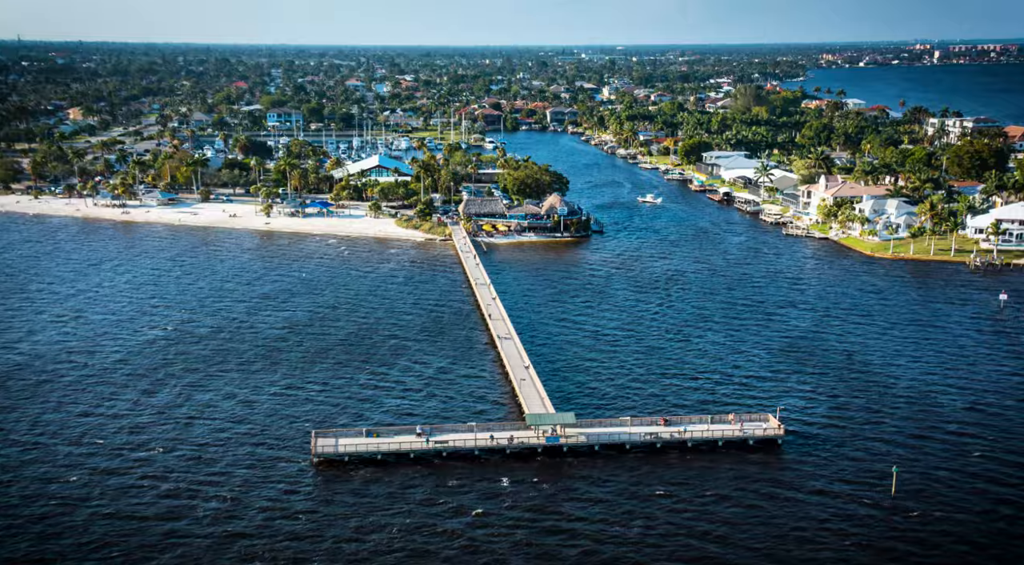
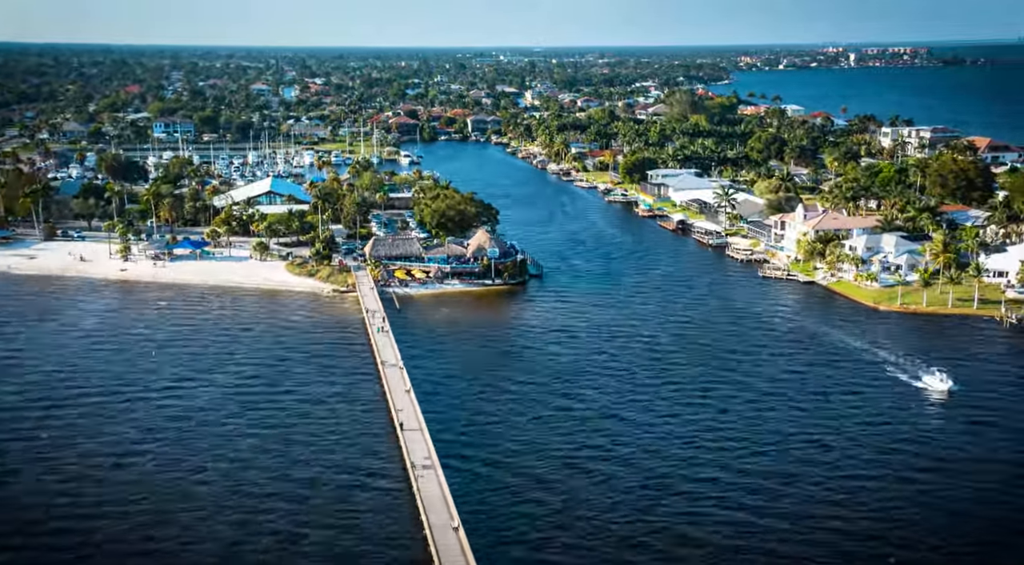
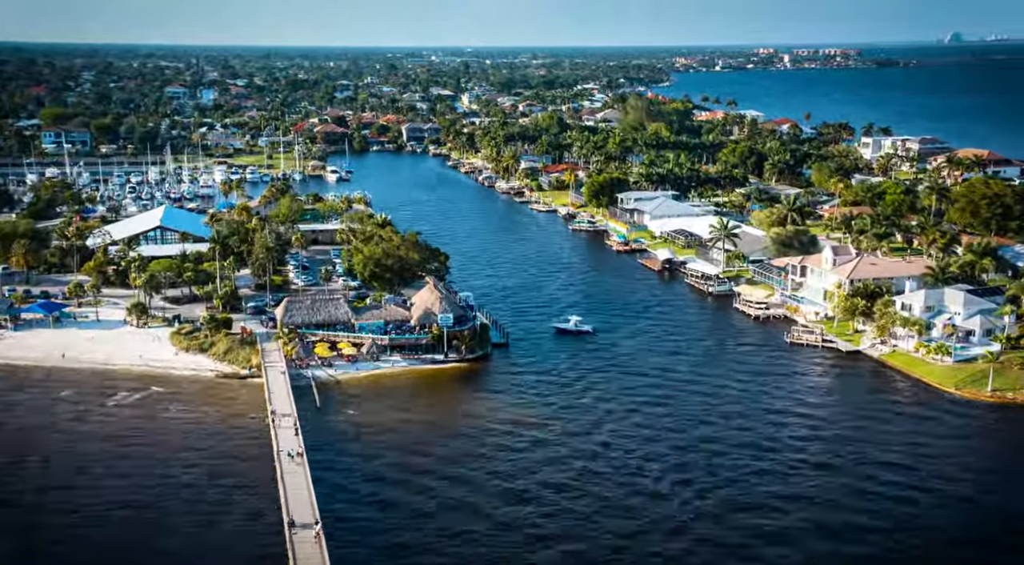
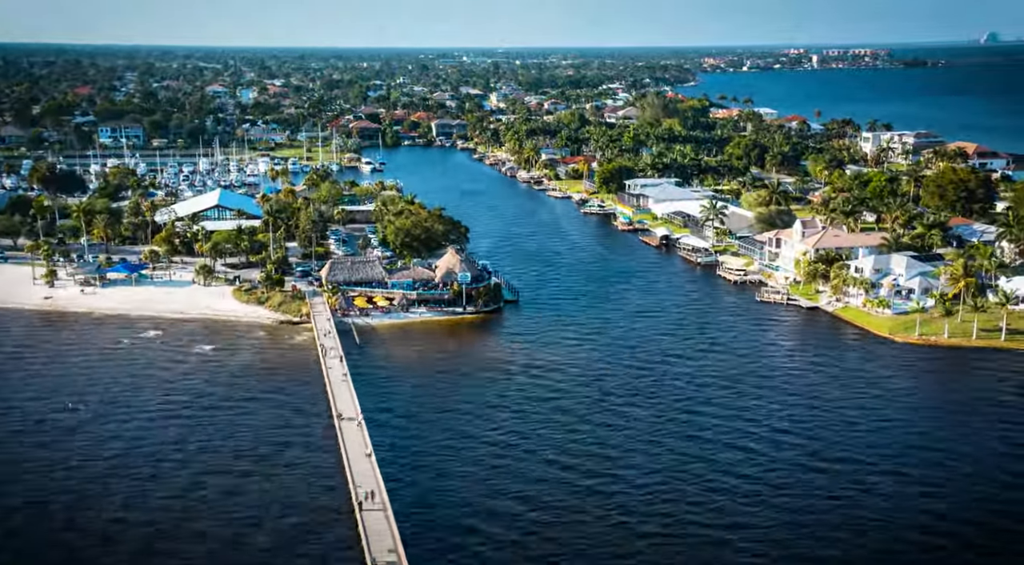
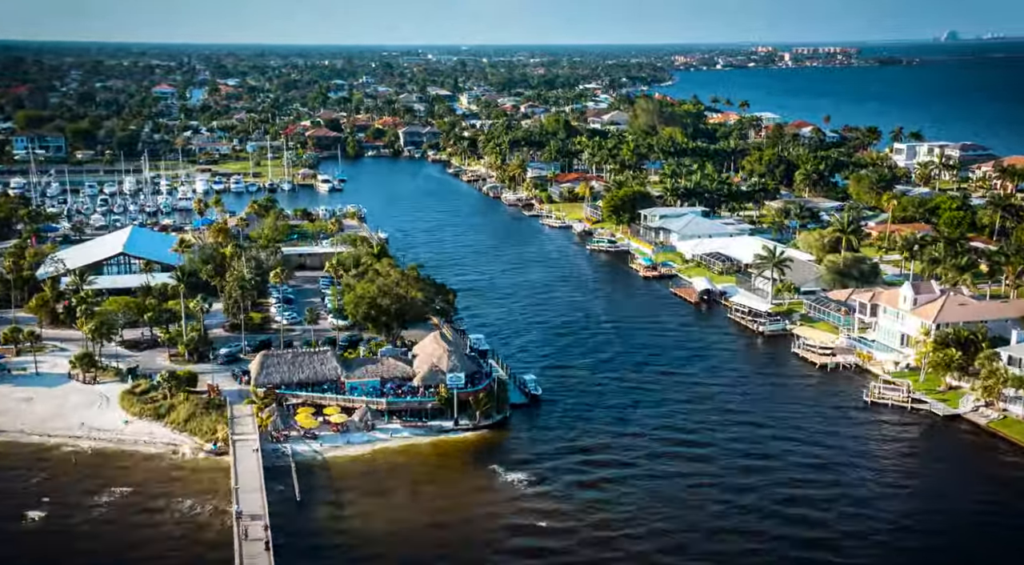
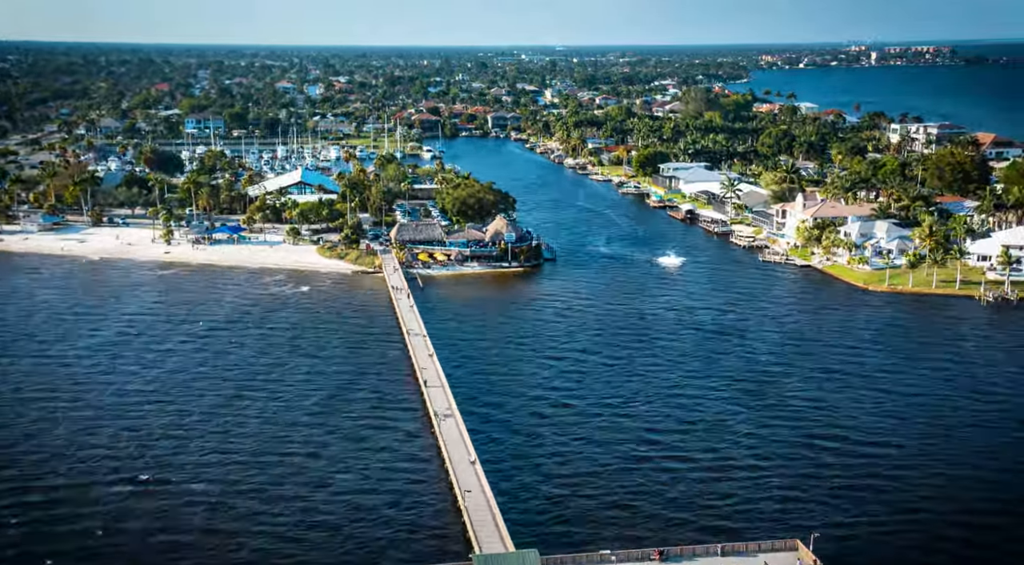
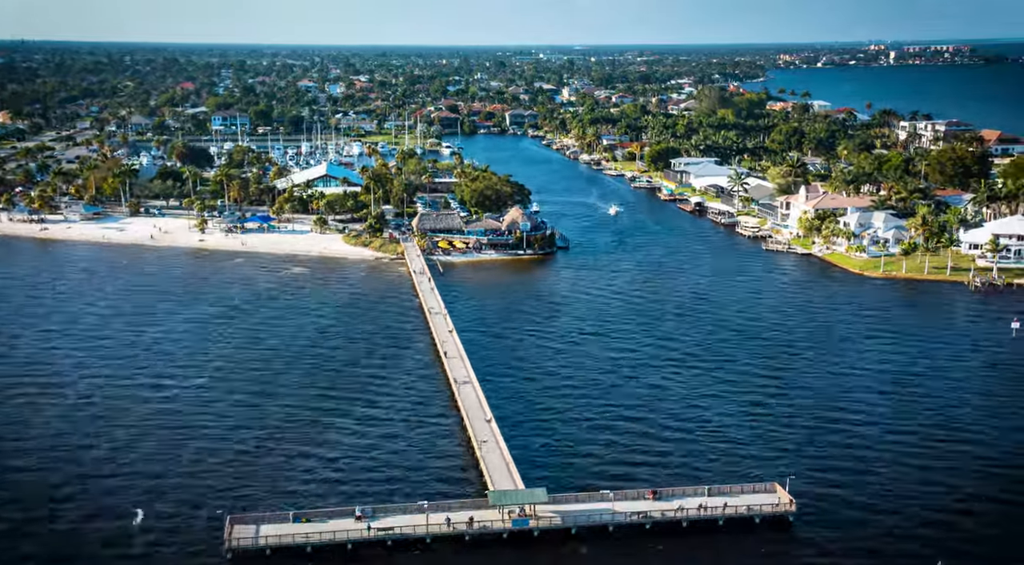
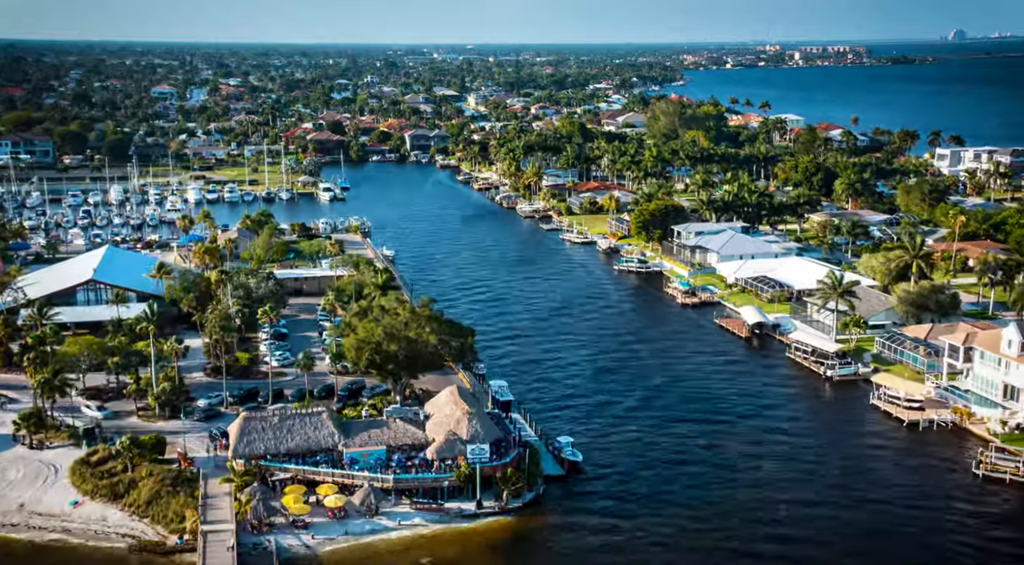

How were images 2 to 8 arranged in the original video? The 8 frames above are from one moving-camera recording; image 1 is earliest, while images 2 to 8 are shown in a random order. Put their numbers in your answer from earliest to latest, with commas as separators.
7, 6, 2, 4, 3, 5, 8
